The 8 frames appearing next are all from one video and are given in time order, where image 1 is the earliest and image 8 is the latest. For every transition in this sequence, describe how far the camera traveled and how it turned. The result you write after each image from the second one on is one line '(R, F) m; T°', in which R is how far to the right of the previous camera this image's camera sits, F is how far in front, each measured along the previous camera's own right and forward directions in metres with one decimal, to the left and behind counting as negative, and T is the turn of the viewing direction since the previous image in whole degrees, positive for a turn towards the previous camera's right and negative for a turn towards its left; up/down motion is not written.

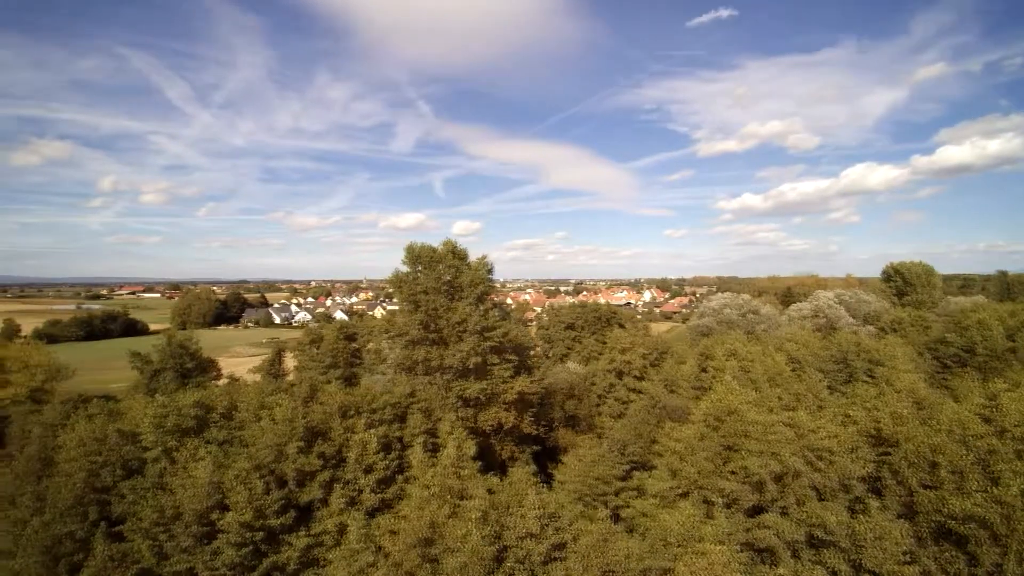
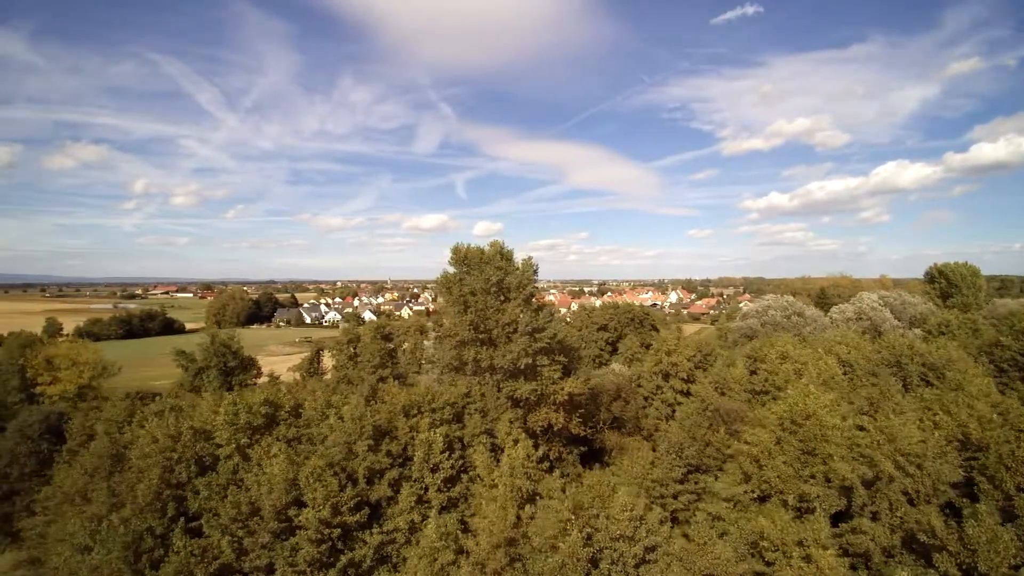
(-1.2, 0.0) m; -2°
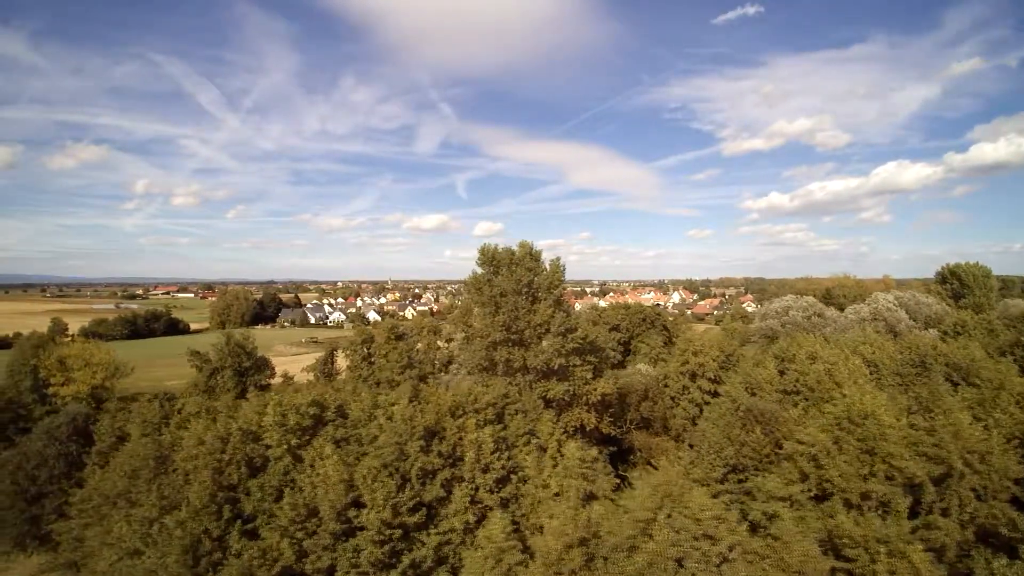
(-1.4, 0.0) m; 0°
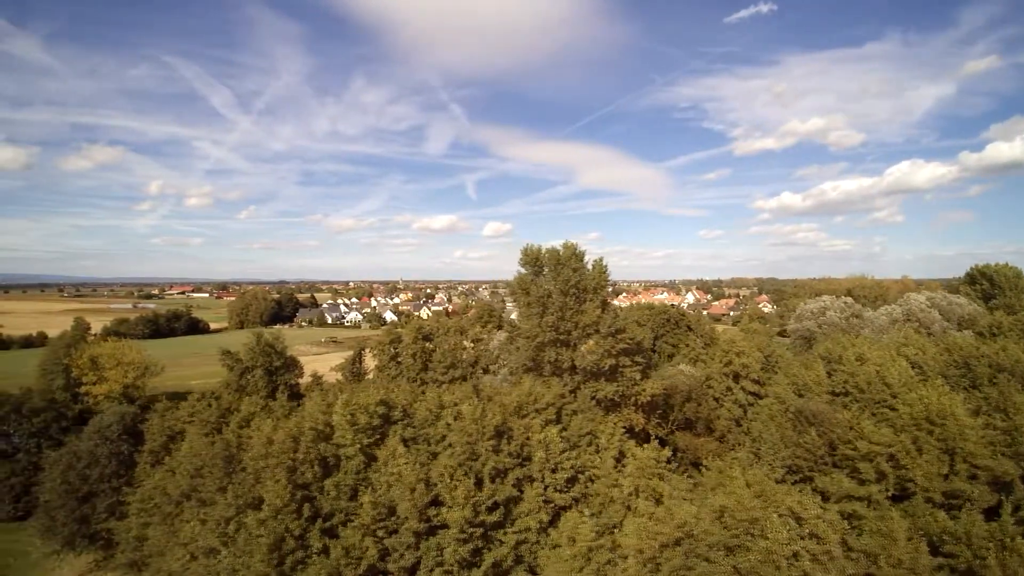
(-1.7, 0.0) m; -1°
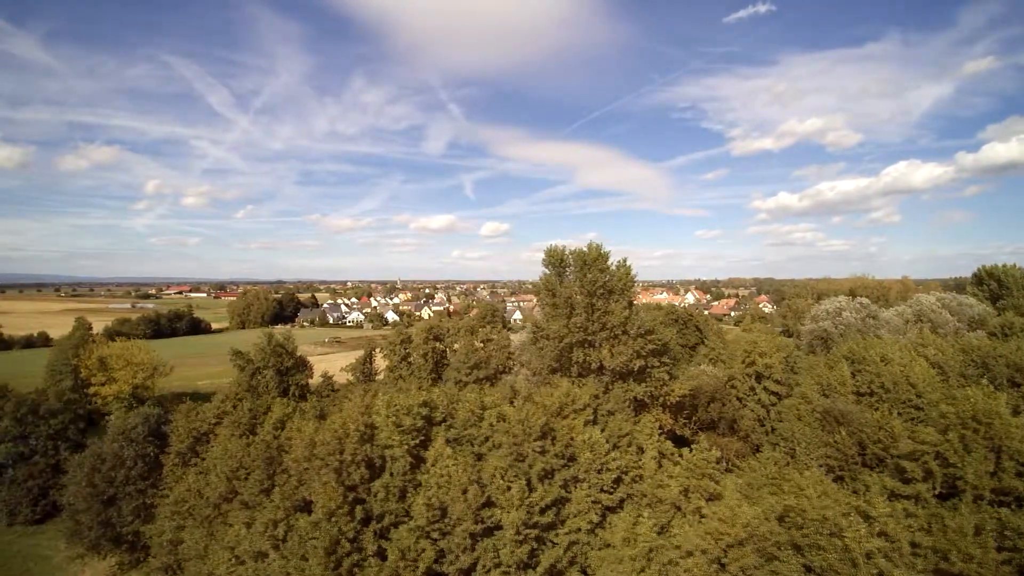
(-1.3, 0.0) m; 0°
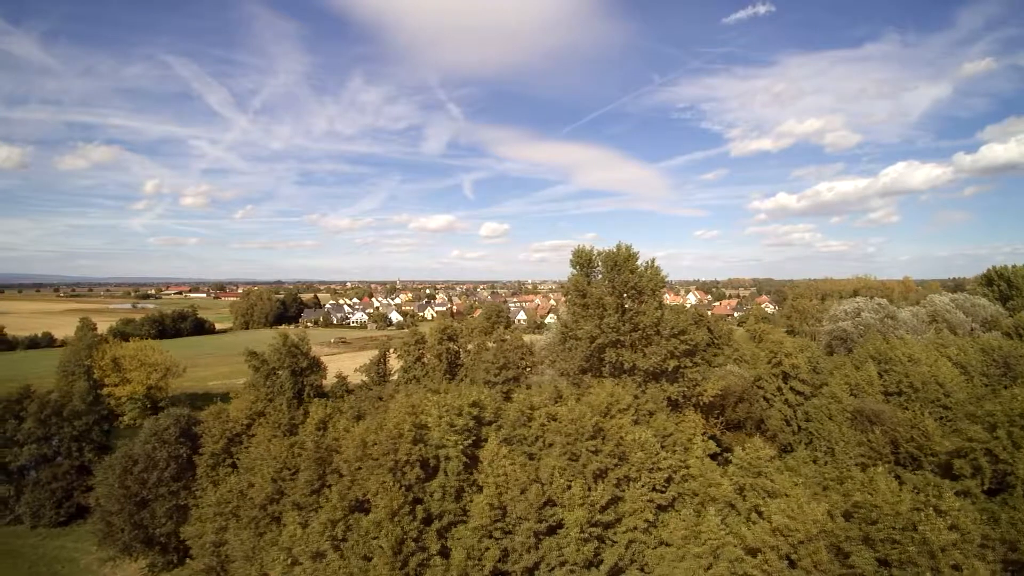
(-1.5, -0.1) m; 0°
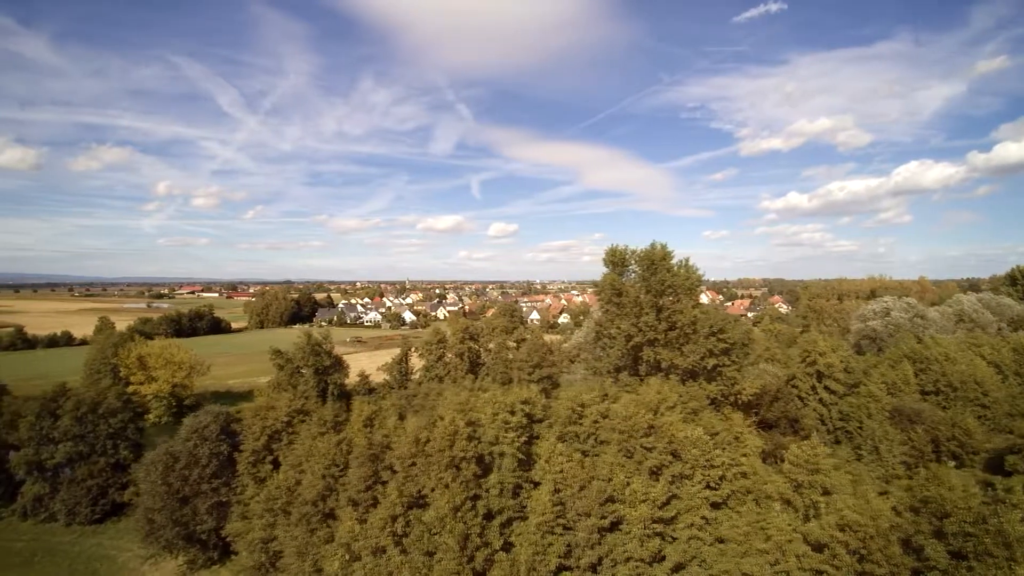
(-1.3, -0.1) m; -1°
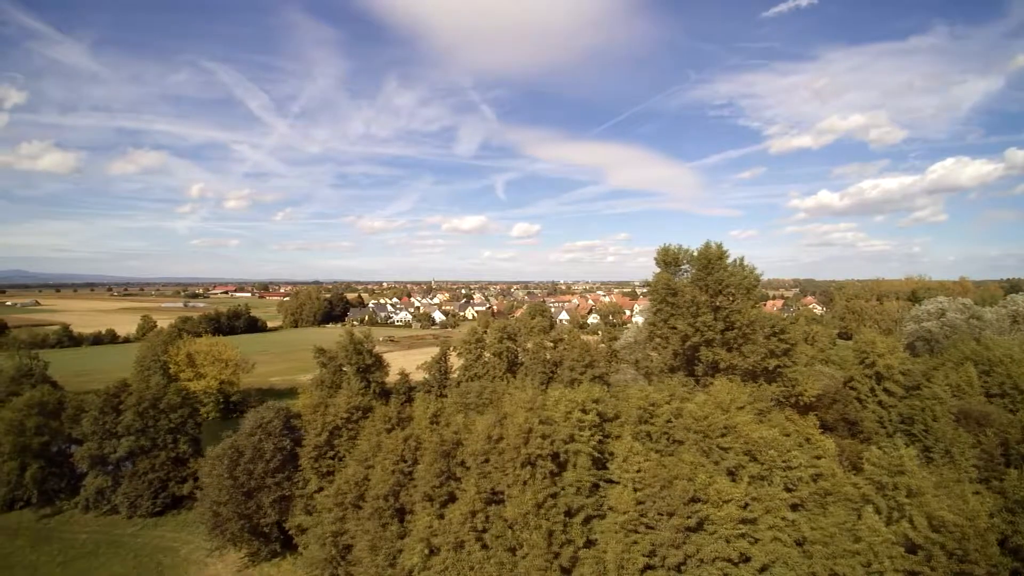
(-1.5, -0.2) m; -2°
